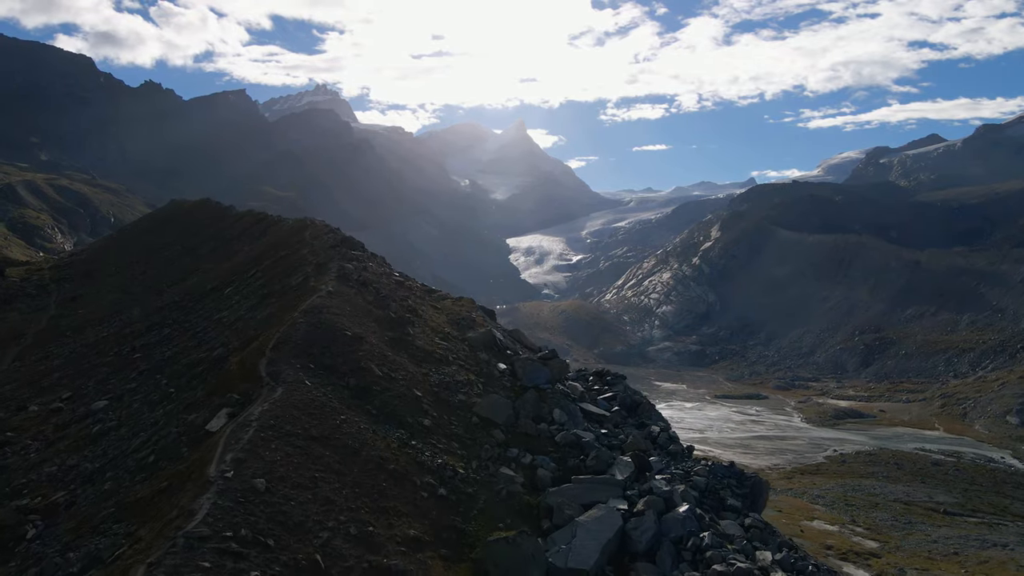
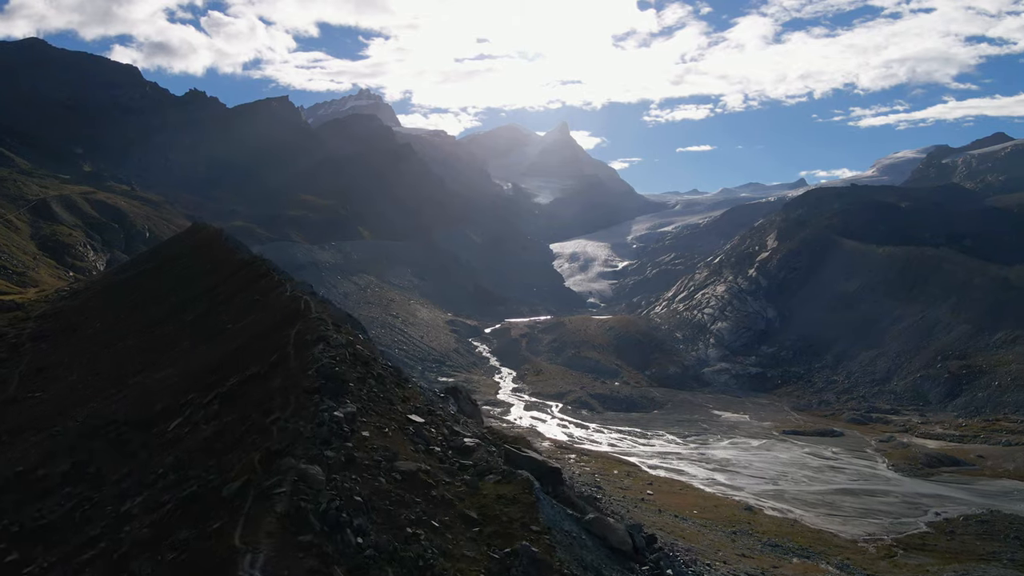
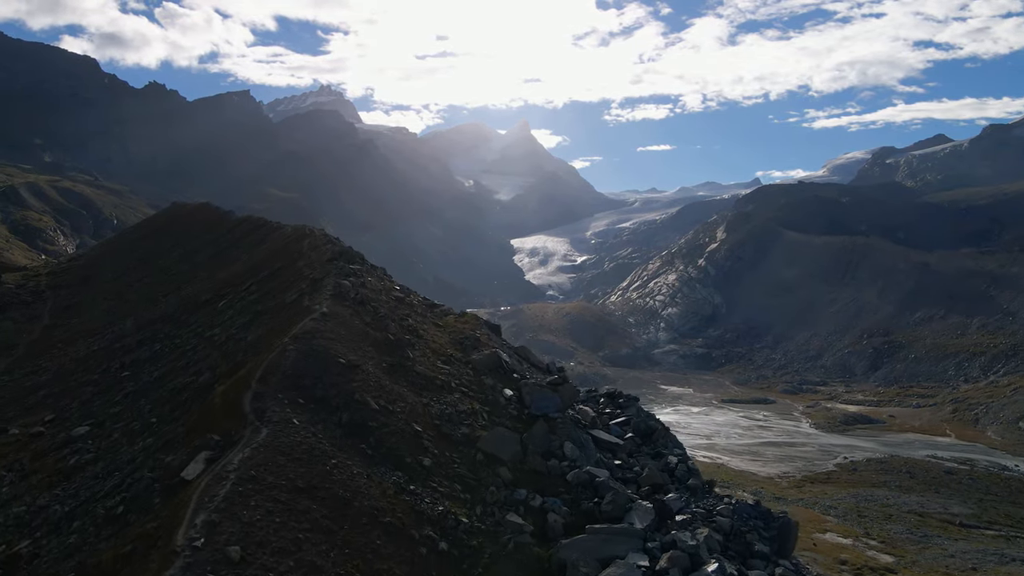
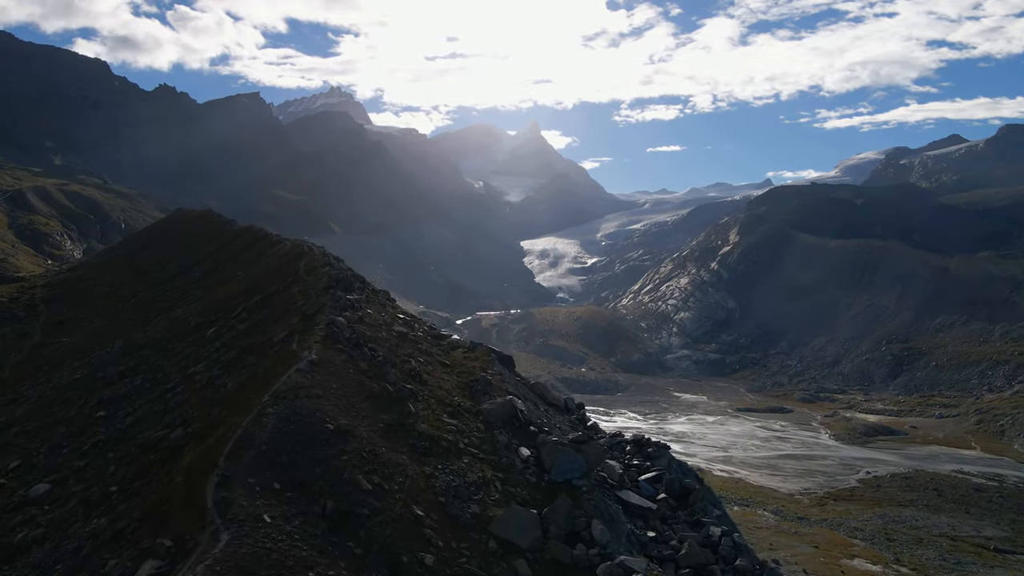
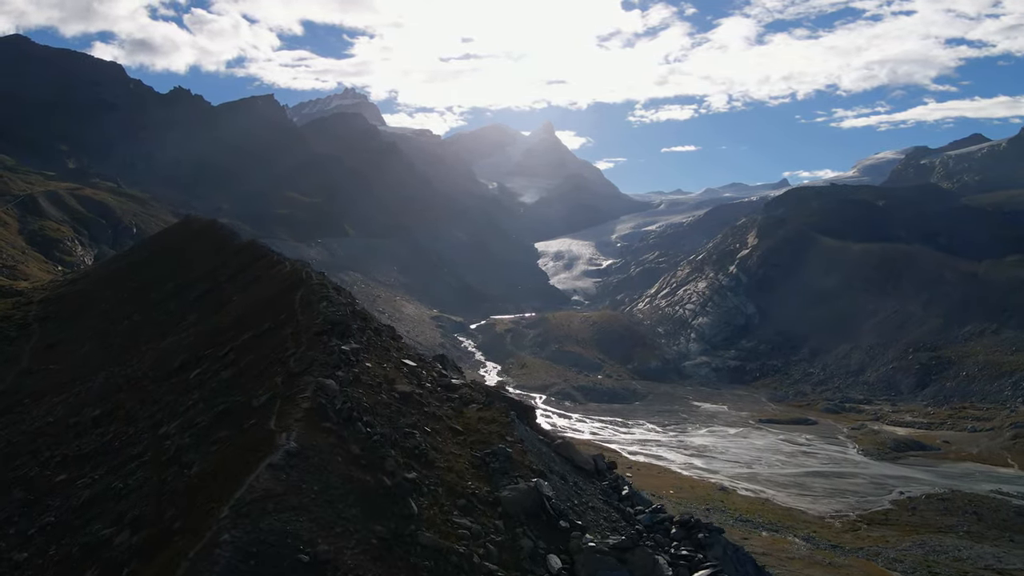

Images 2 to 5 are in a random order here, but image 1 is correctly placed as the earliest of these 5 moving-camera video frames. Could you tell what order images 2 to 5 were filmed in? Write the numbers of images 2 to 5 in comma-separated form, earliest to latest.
3, 4, 5, 2
